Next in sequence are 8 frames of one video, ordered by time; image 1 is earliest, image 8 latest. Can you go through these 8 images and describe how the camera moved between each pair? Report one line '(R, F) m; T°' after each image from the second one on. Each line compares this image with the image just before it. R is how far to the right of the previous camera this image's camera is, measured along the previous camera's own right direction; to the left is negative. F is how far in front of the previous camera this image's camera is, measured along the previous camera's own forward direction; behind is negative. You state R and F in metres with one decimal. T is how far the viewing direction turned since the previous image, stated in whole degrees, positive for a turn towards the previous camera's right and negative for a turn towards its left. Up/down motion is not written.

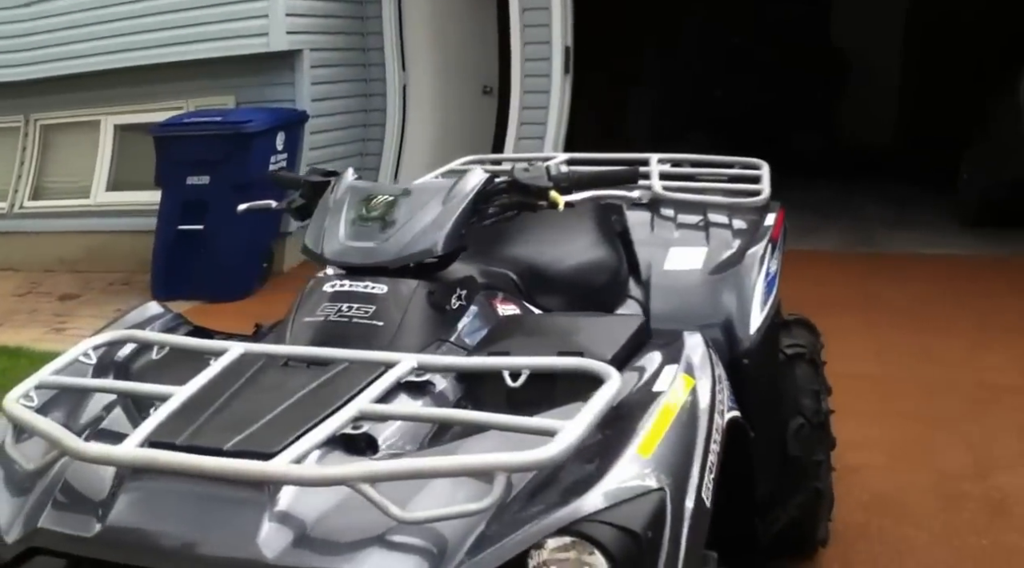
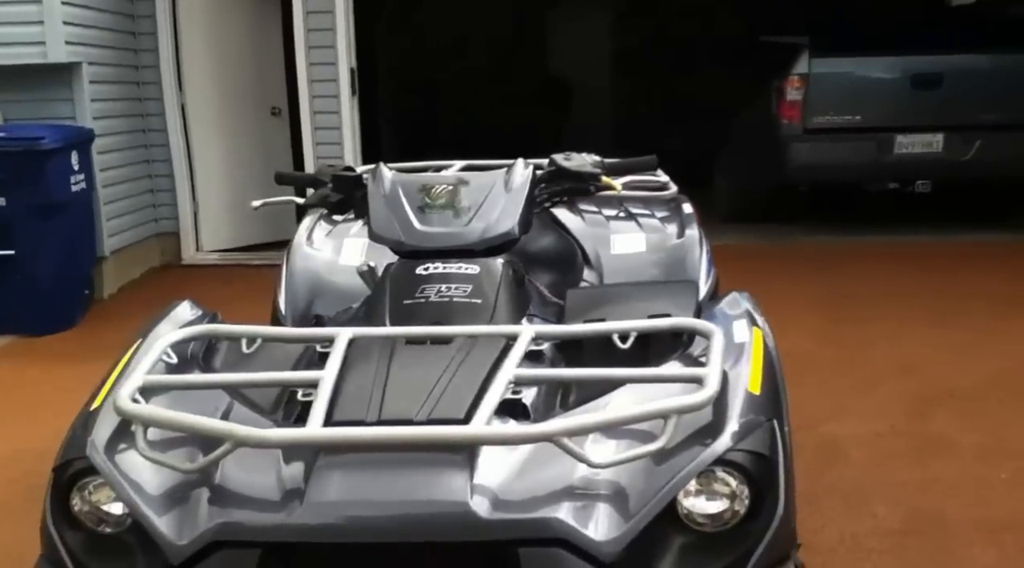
(-0.7, 0.0) m; +21°
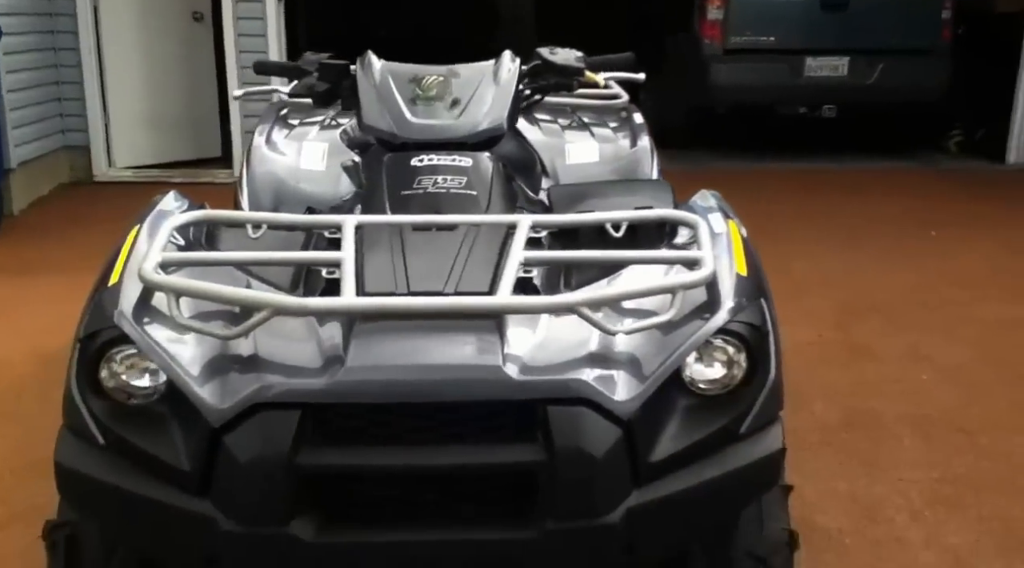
(-0.2, -0.1) m; +6°
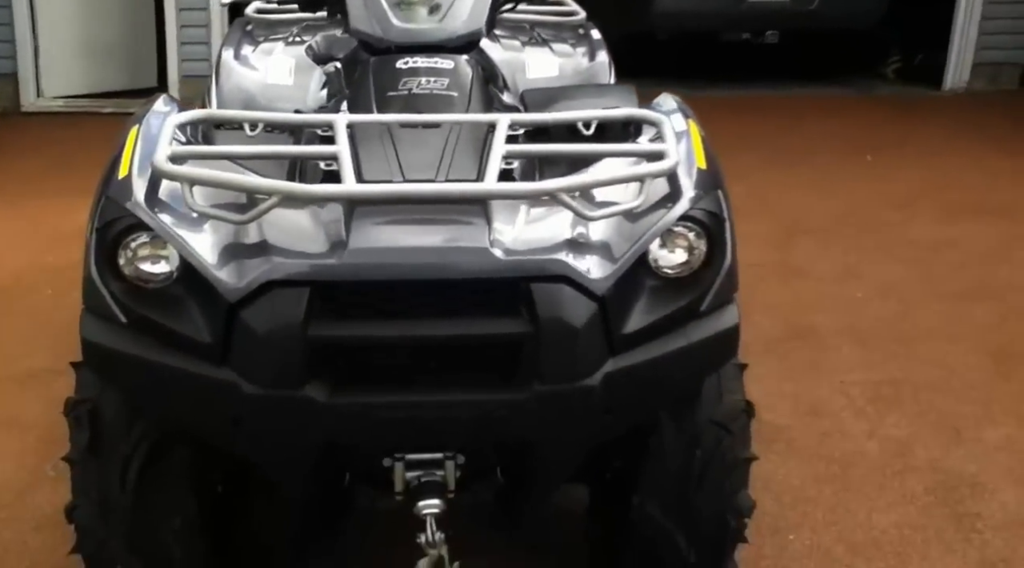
(-0.1, -0.1) m; +3°
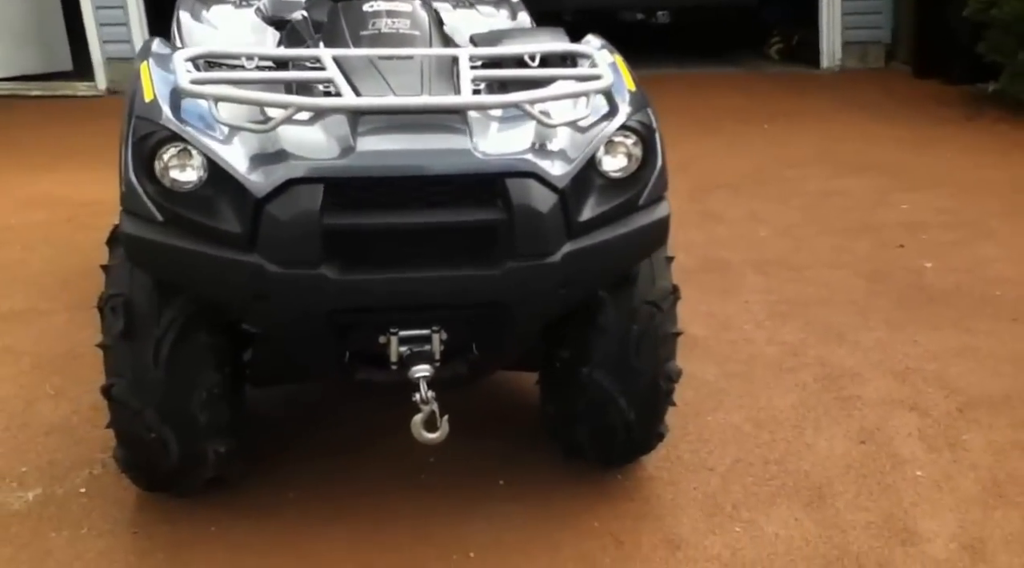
(-0.2, -0.3) m; +6°
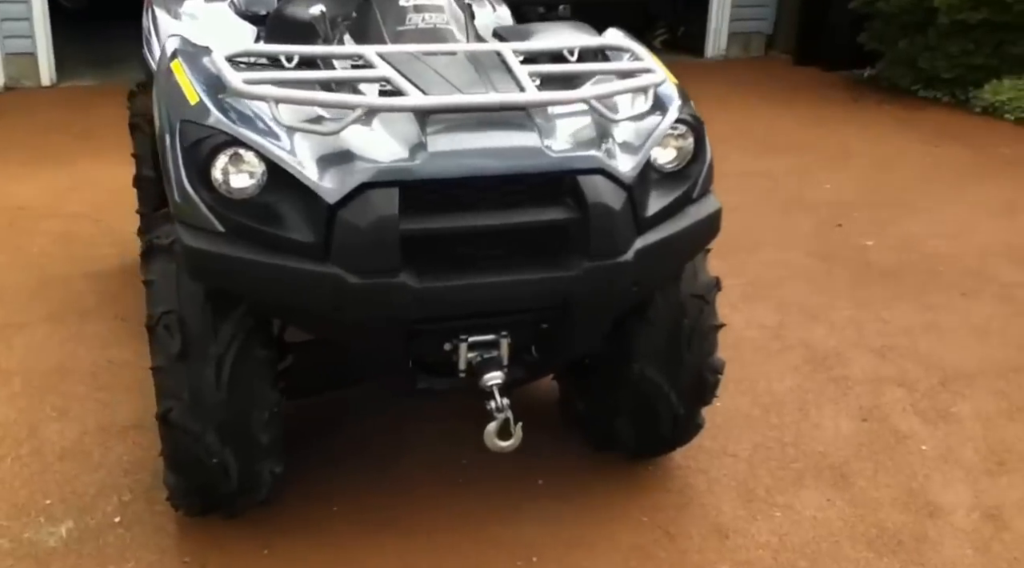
(-0.4, +0.1) m; +8°
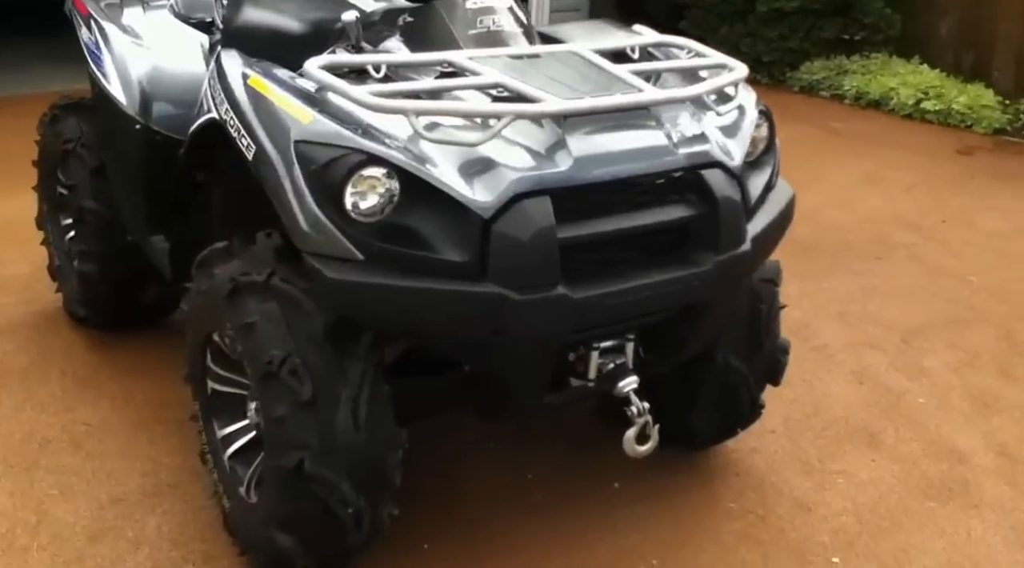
(-0.6, +0.1) m; +13°
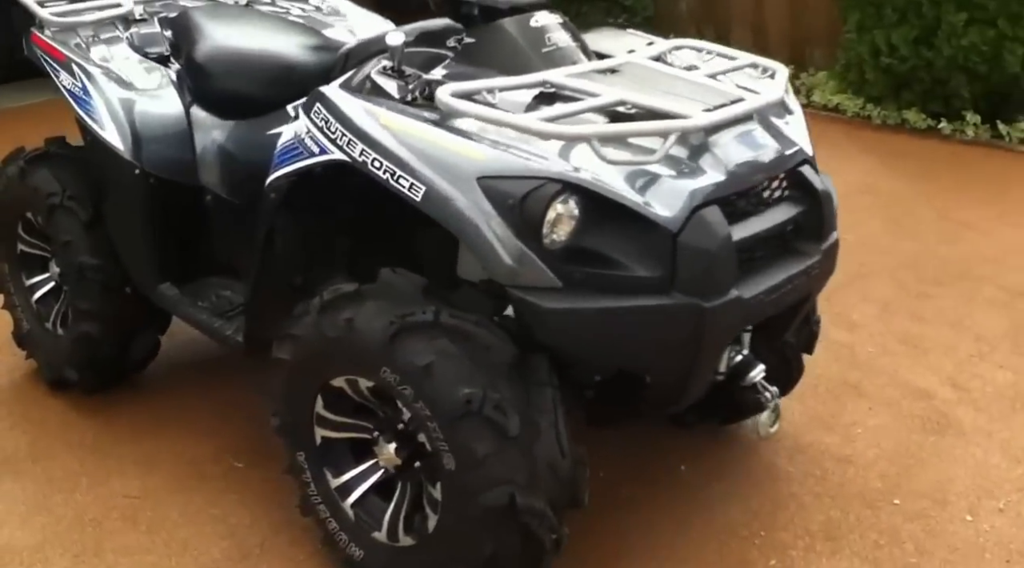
(-0.8, +0.1) m; +15°
